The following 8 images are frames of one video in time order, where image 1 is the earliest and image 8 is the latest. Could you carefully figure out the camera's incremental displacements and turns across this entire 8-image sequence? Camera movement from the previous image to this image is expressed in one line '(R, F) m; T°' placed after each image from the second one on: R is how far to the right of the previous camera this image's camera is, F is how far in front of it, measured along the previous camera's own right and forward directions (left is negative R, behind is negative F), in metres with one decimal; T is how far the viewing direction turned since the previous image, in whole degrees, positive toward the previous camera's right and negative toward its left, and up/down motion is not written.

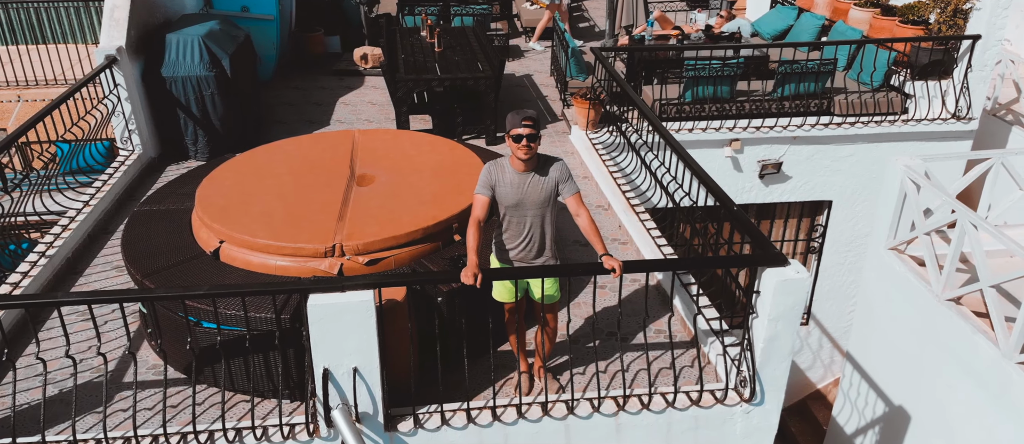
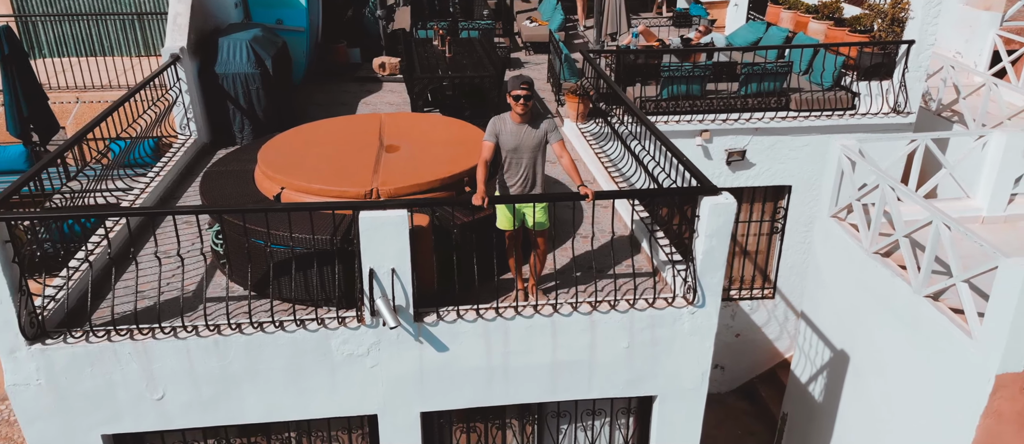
(0.0, -1.3) m; 0°
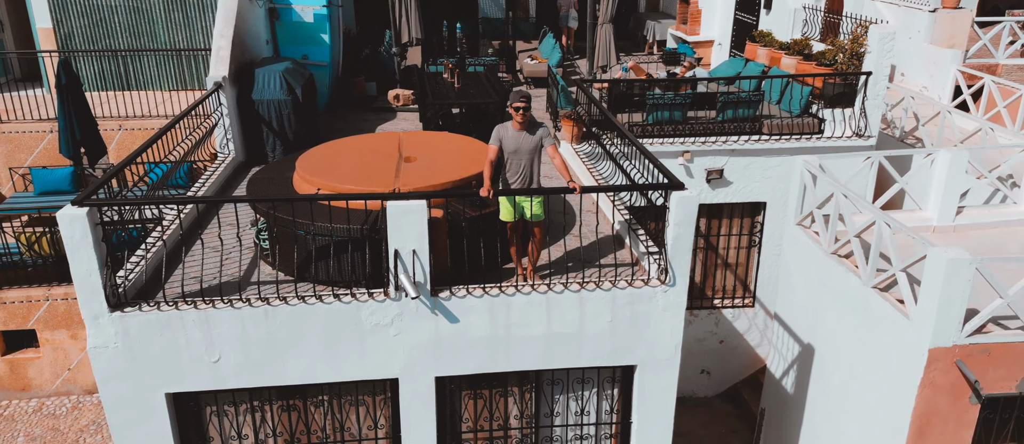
(0.0, -1.1) m; 0°
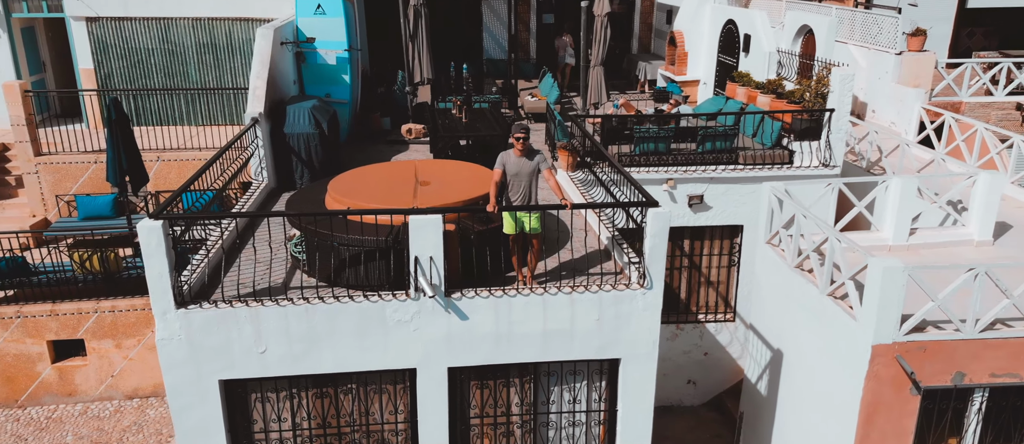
(0.0, -1.3) m; 0°
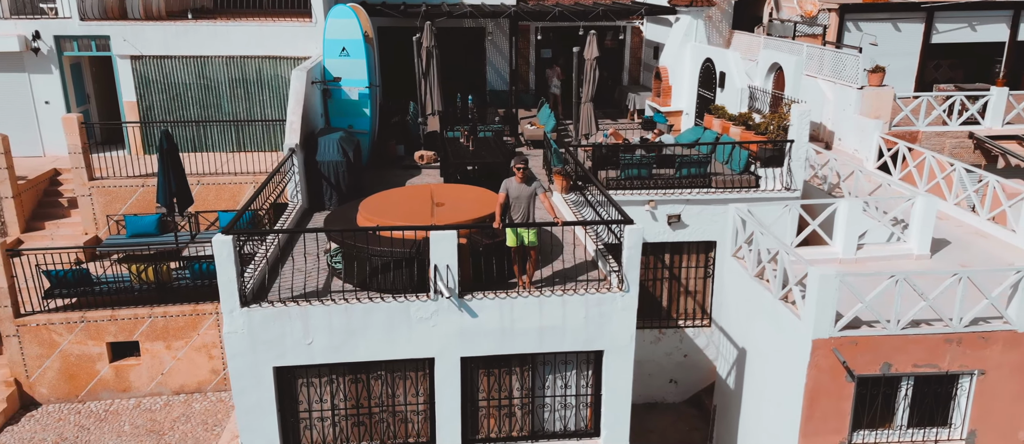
(0.0, -1.8) m; 0°
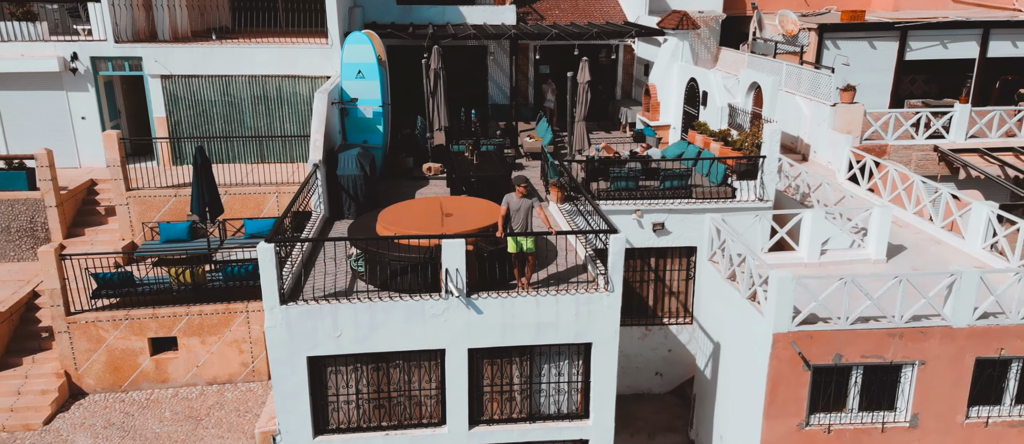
(0.0, -1.6) m; 0°
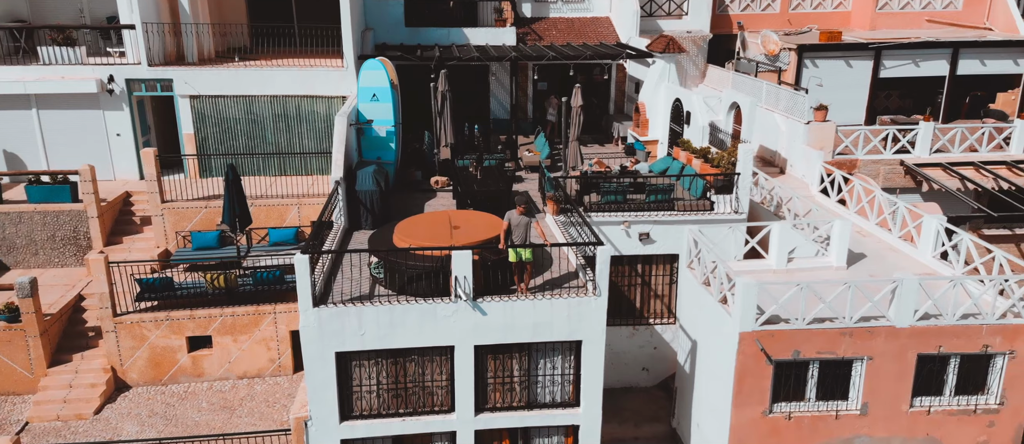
(0.0, -1.8) m; 0°
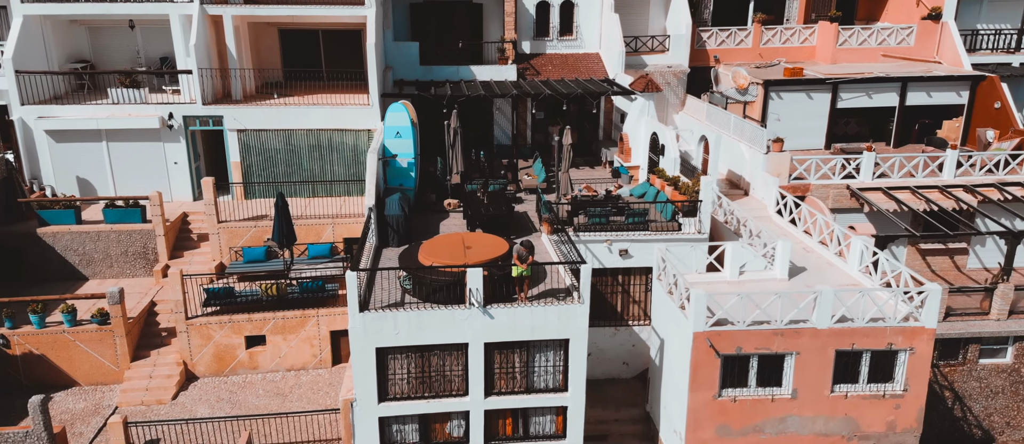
(0.0, -3.7) m; 0°
